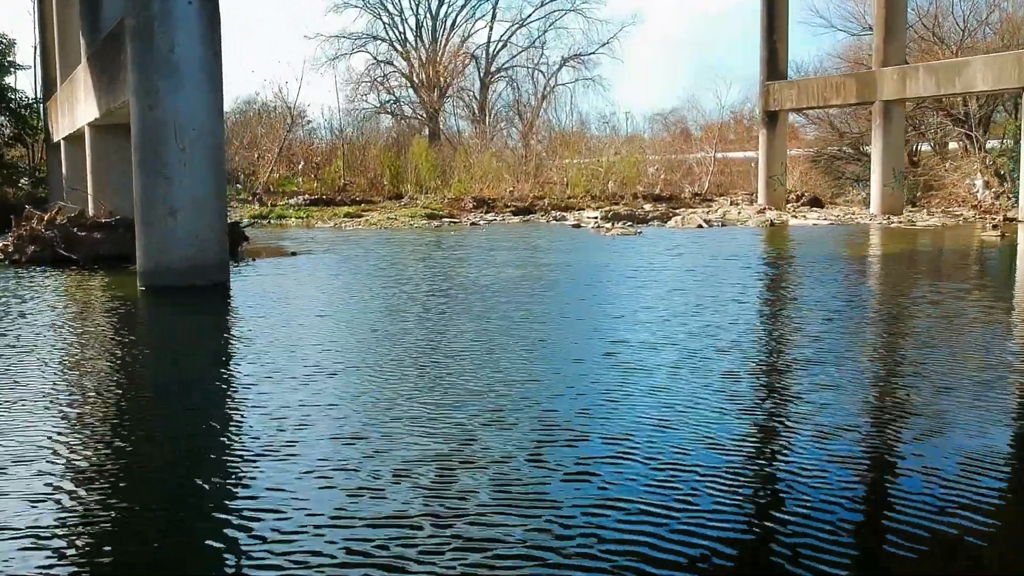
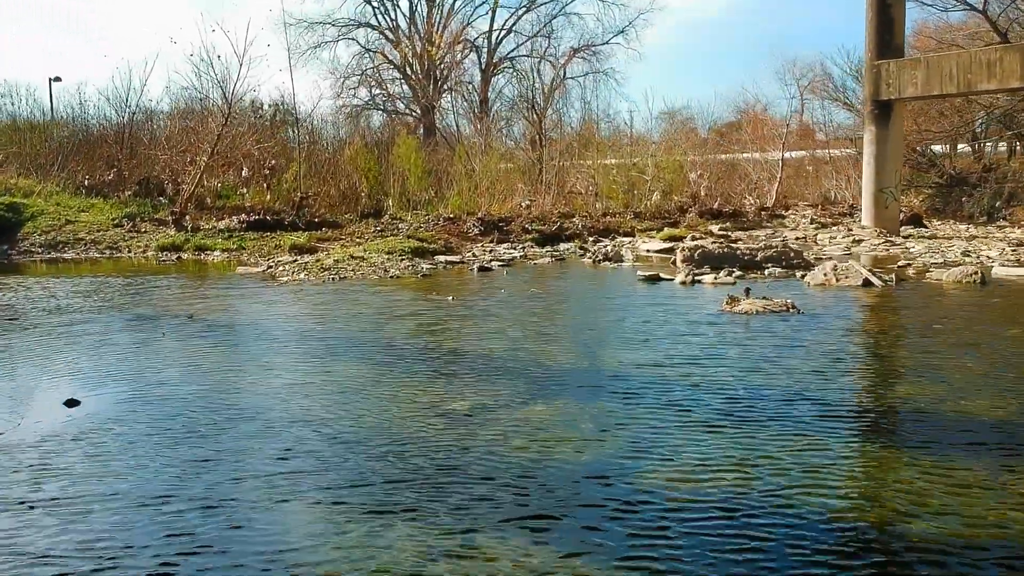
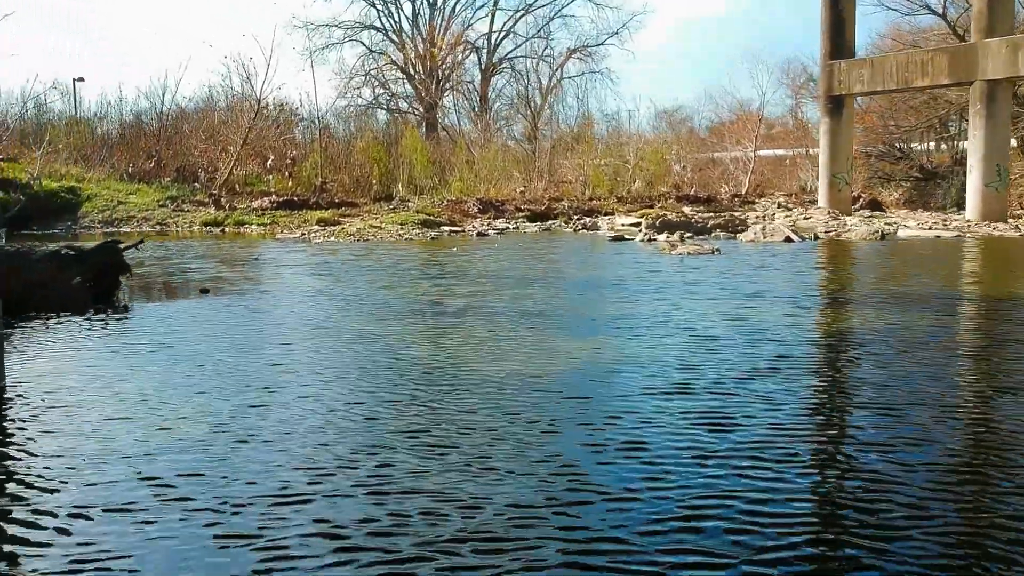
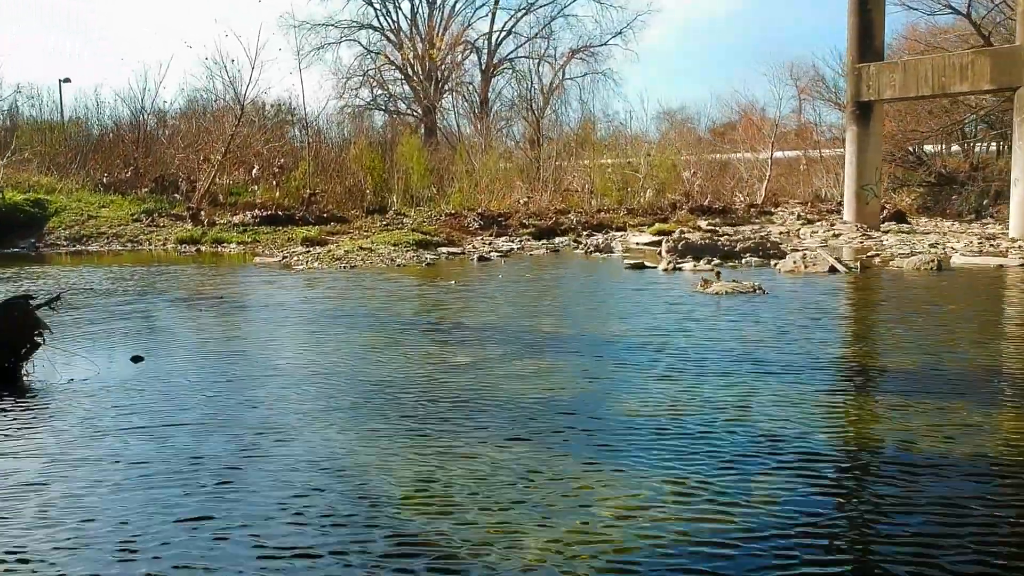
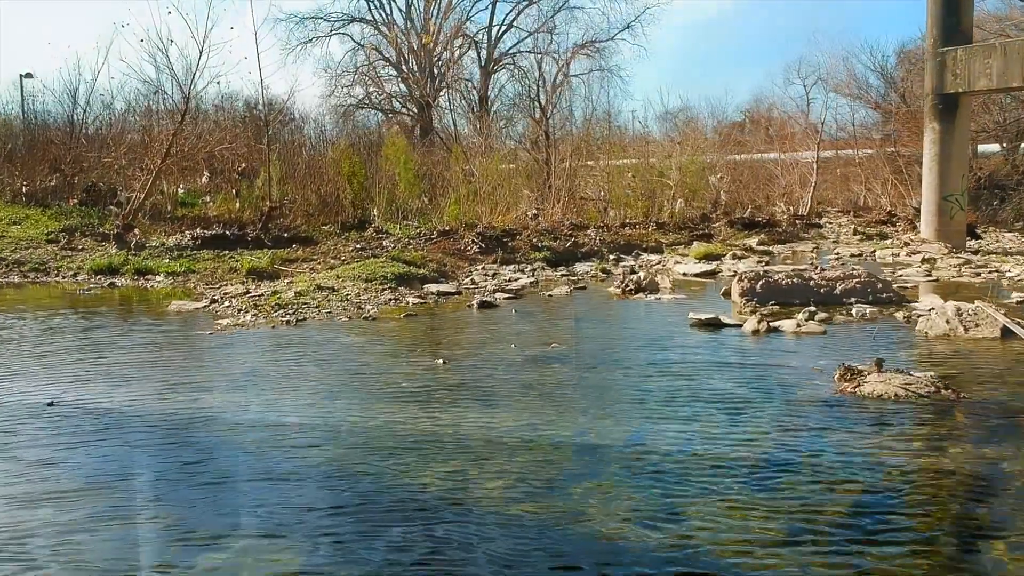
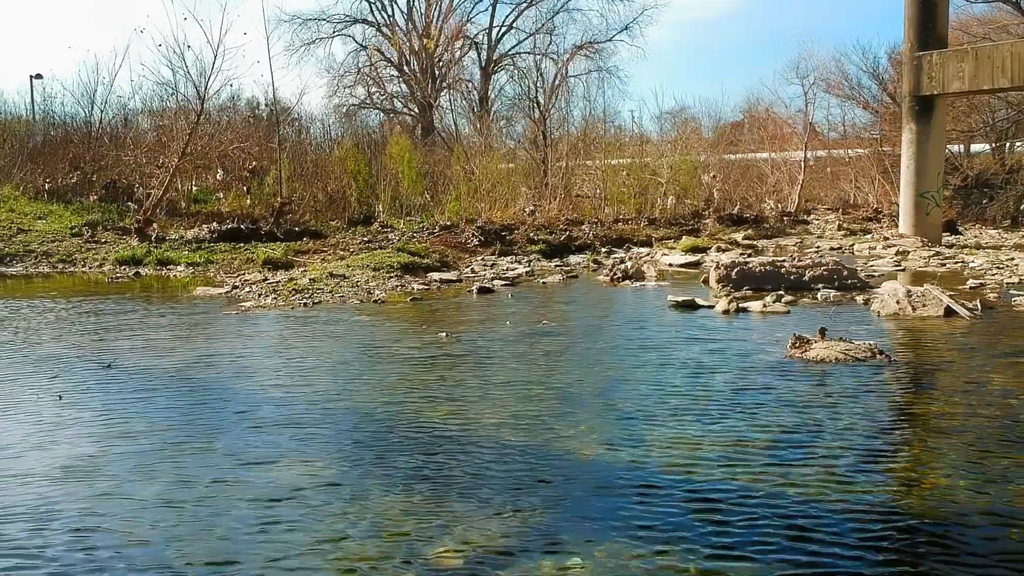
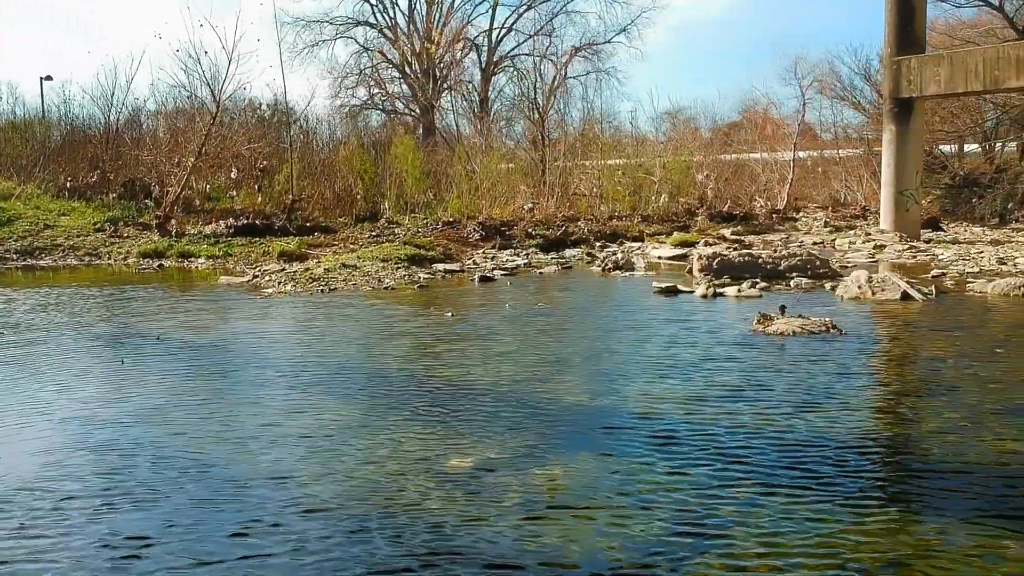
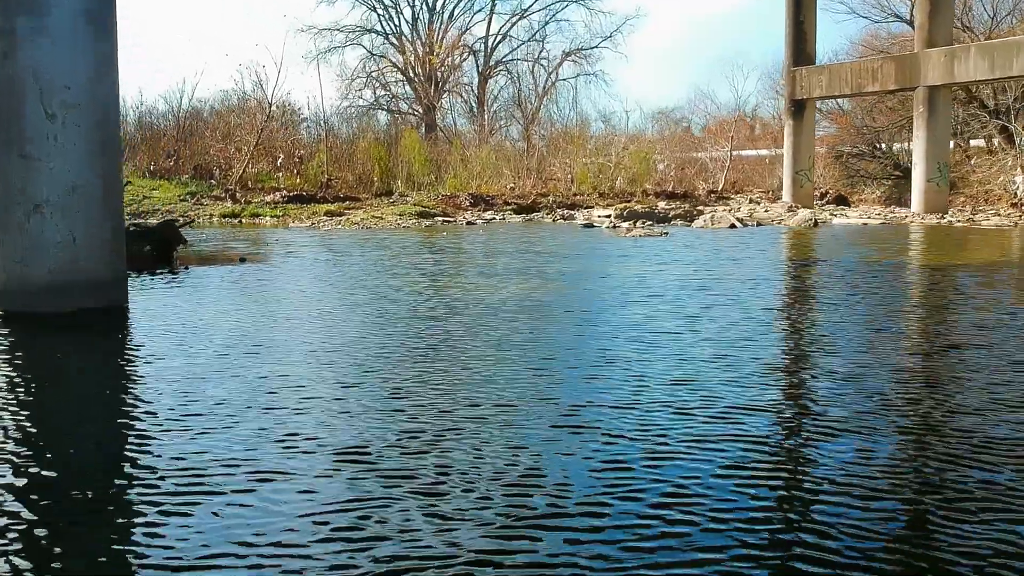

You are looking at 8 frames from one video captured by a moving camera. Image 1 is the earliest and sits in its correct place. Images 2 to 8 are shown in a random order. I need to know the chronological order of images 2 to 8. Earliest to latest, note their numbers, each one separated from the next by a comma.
8, 3, 4, 2, 7, 6, 5
